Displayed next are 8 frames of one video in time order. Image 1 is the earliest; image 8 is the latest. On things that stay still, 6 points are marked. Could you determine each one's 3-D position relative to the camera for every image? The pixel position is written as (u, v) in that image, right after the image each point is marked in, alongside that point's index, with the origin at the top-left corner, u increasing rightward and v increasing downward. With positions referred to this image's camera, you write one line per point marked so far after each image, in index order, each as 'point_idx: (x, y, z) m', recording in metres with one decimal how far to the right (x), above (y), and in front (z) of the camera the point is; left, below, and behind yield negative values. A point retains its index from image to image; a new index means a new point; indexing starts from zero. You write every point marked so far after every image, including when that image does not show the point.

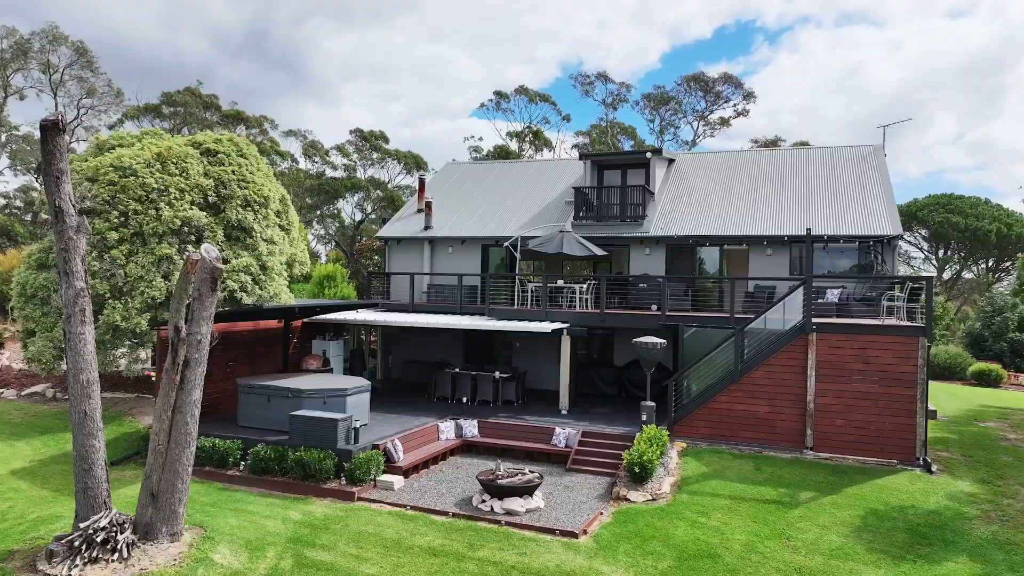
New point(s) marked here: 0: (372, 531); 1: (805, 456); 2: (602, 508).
0: (-0.9, -1.6, +3.6) m
1: (+2.3, -1.4, +4.4) m
2: (+0.6, -1.6, +3.8) m
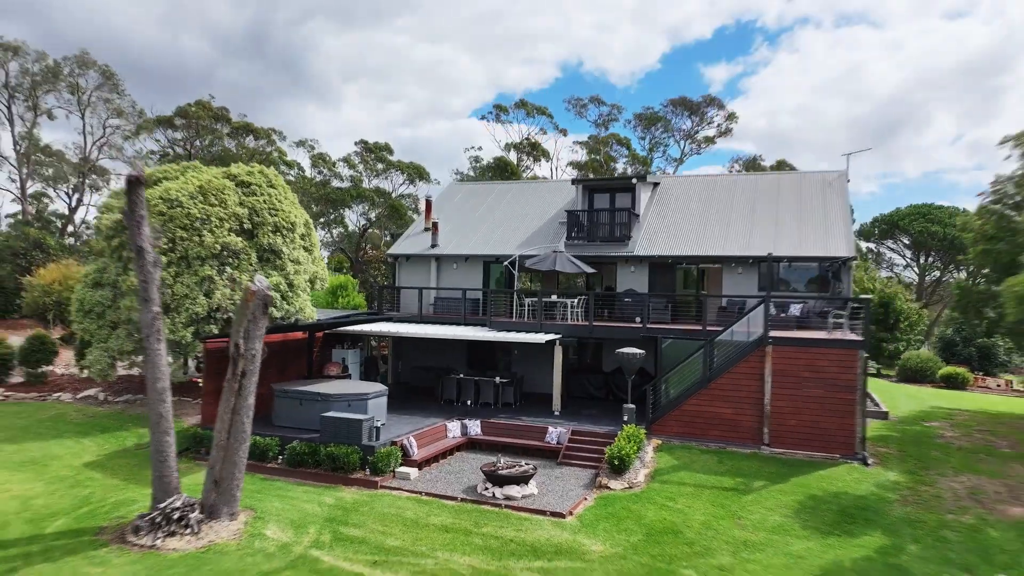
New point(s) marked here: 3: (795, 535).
0: (-1.0, -1.8, +4.3) m
1: (+2.3, -1.5, +5.1) m
2: (+0.6, -1.7, +4.5) m
3: (+2.0, -1.8, +3.9) m
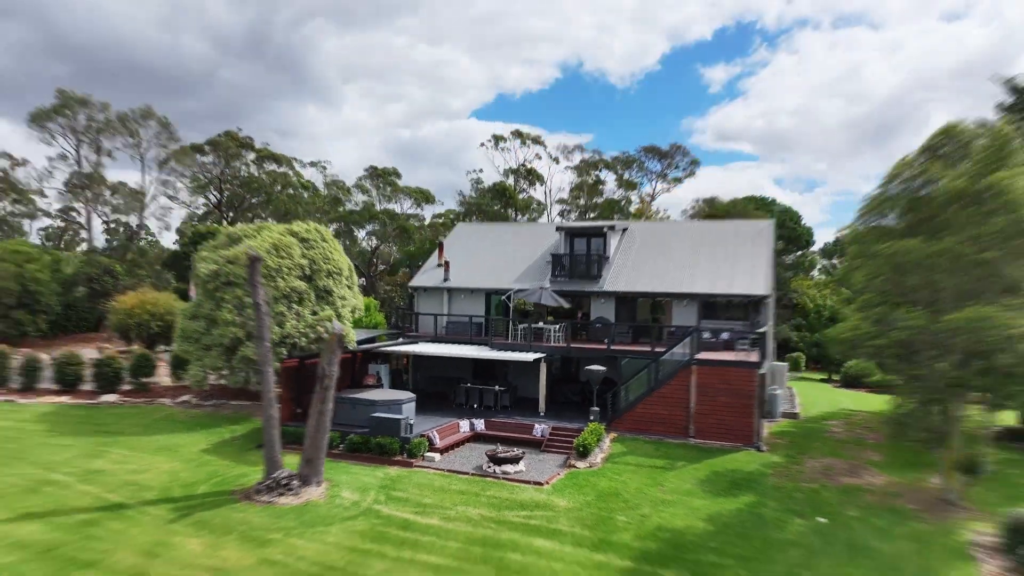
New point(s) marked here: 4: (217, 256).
0: (-1.0, -2.2, +6.2) m
1: (+2.3, -2.0, +7.0) m
2: (+0.6, -2.2, +6.4) m
3: (+2.0, -2.2, +5.8) m
4: (-4.3, +0.4, +7.9) m
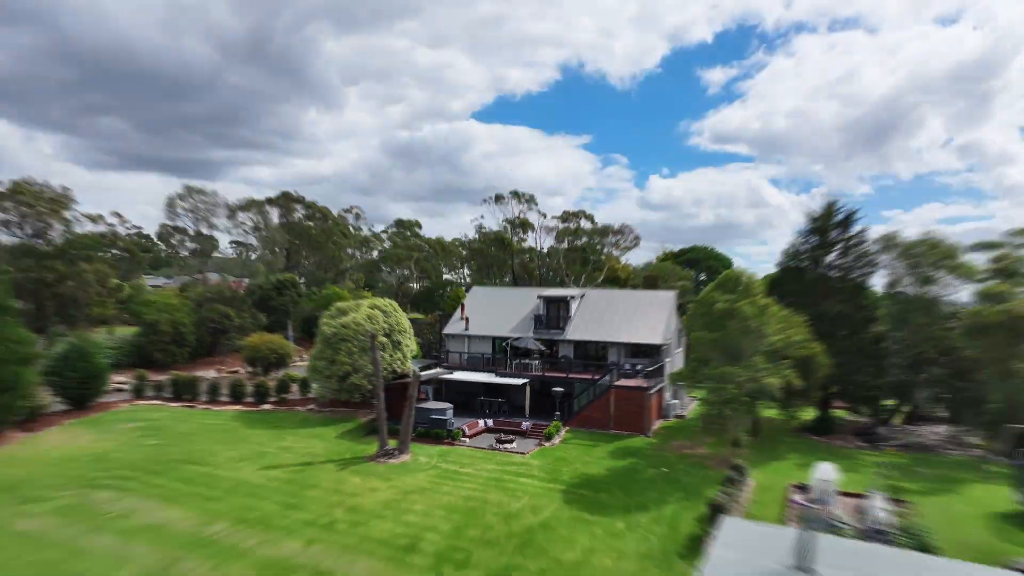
0: (-1.1, -3.5, +11.3) m
1: (+2.2, -3.3, +12.1) m
2: (+0.5, -3.5, +11.6) m
3: (+1.9, -3.5, +10.9) m
4: (-4.4, -0.8, +13.0) m
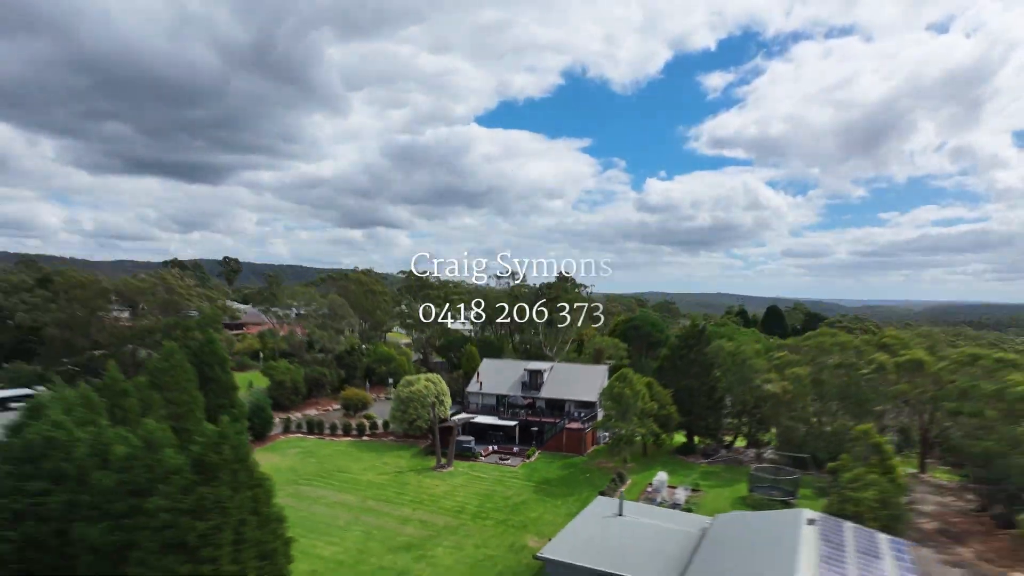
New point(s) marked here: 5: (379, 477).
0: (-1.2, -6.9, +20.6) m
1: (+2.1, -6.7, +21.5) m
2: (+0.3, -6.9, +20.9) m
3: (+1.7, -6.9, +20.2) m
4: (-4.5, -4.3, +22.3) m
5: (-4.9, -7.0, +19.5) m
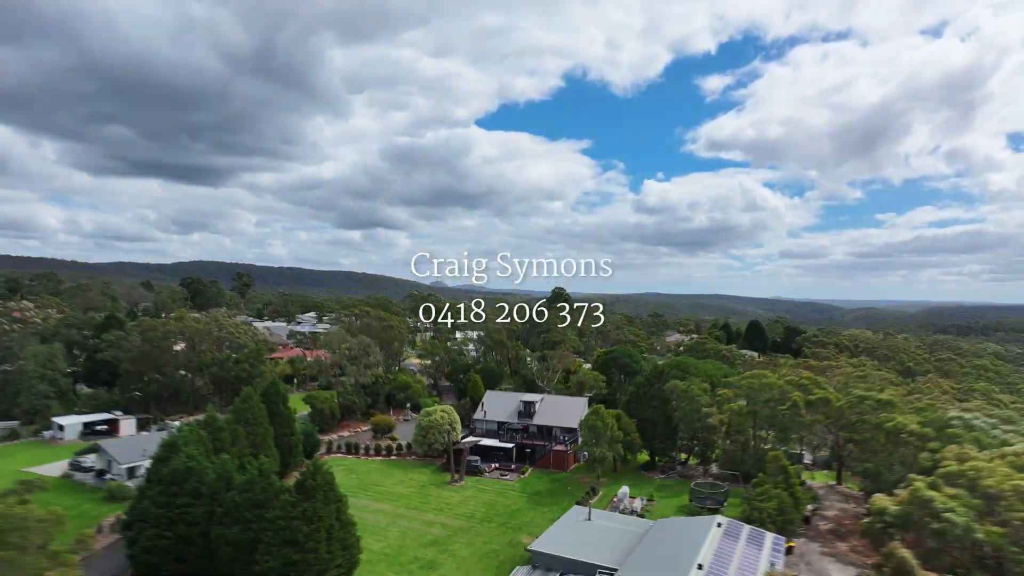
0: (-1.3, -9.5, +26.2) m
1: (+2.0, -9.3, +27.1) m
2: (+0.3, -9.5, +26.5) m
3: (+1.7, -9.5, +25.8) m
4: (-4.6, -6.8, +27.9) m
5: (-5.0, -9.6, +25.1) m
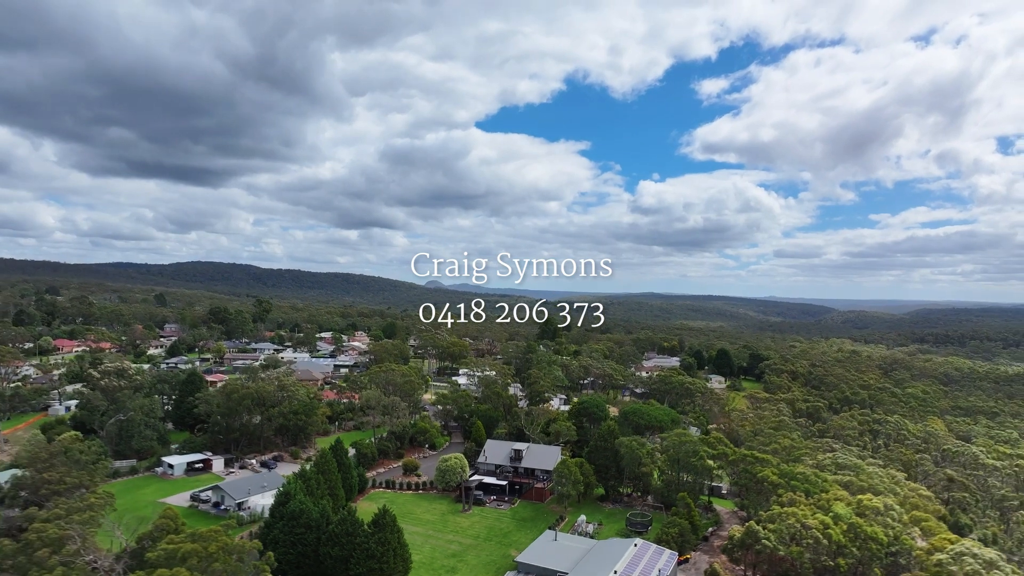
0: (-1.8, -15.5, +37.1) m
1: (+1.5, -15.3, +38.0) m
2: (-0.2, -15.4, +37.4) m
3: (+1.2, -15.5, +36.7) m
4: (-5.1, -12.8, +38.7) m
5: (-5.4, -15.5, +35.9) m
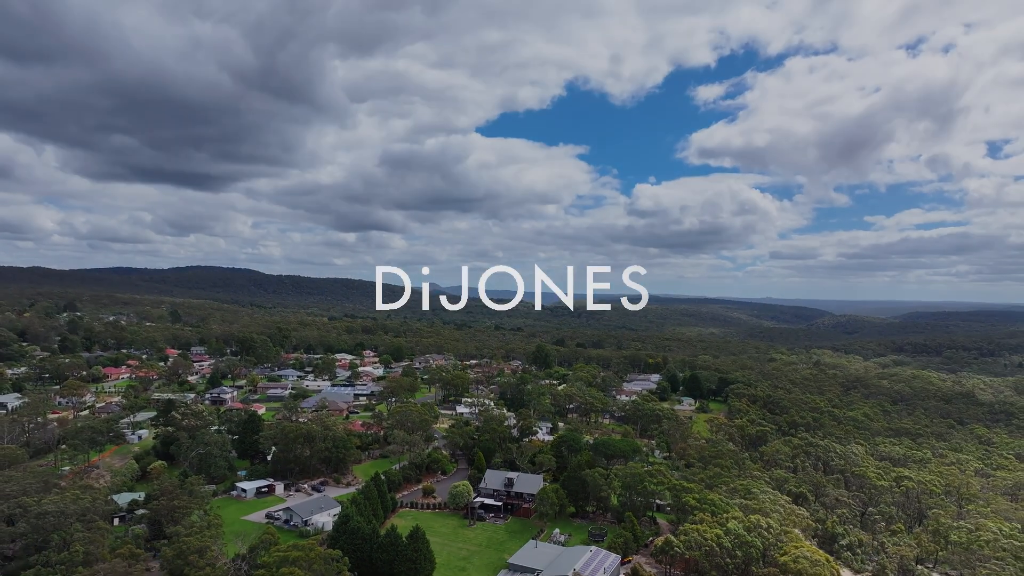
0: (-2.4, -22.2, +49.8) m
1: (+0.9, -22.0, +50.7) m
2: (-0.8, -22.1, +50.1) m
3: (+0.6, -22.2, +49.5) m
4: (-5.7, -19.5, +51.4) m
5: (-6.0, -22.2, +48.6) m
